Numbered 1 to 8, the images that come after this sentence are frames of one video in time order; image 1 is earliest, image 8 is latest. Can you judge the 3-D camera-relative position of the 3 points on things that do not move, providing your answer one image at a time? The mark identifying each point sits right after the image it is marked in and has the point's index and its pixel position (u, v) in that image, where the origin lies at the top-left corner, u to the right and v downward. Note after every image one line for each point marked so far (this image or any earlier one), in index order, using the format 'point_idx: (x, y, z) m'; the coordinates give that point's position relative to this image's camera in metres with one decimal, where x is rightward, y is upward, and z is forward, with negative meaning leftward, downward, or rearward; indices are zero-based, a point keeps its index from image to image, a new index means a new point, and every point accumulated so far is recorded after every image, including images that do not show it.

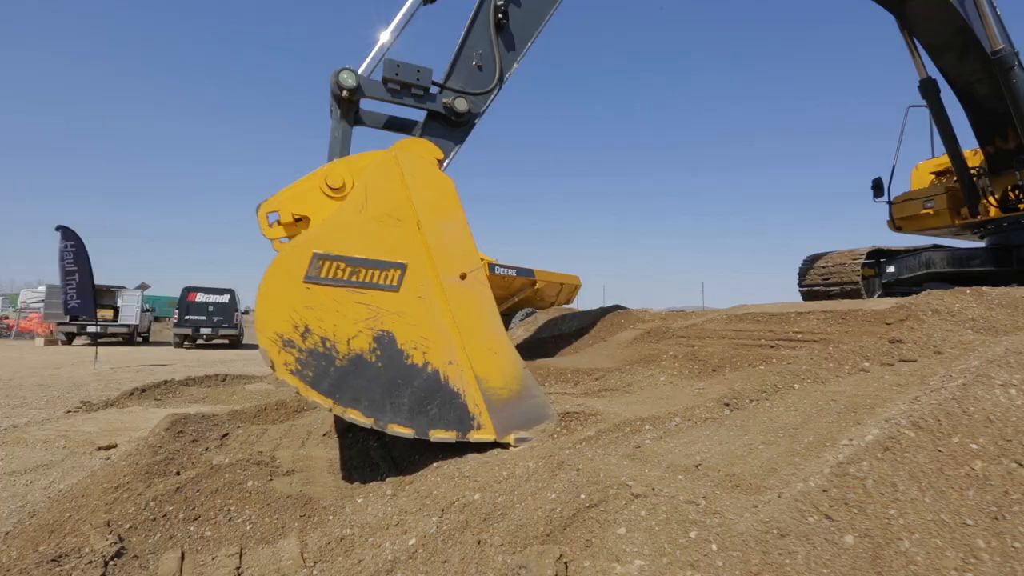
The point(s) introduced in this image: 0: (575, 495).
0: (+0.2, -0.8, +1.8) m
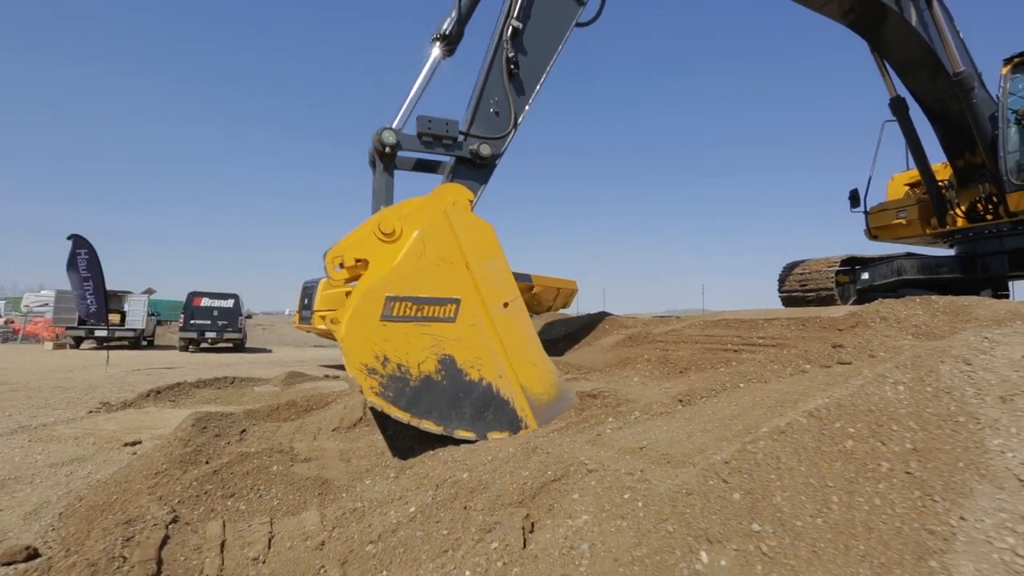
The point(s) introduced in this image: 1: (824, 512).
0: (+0.1, -0.9, +2.2) m
1: (+1.1, -0.8, +1.7) m
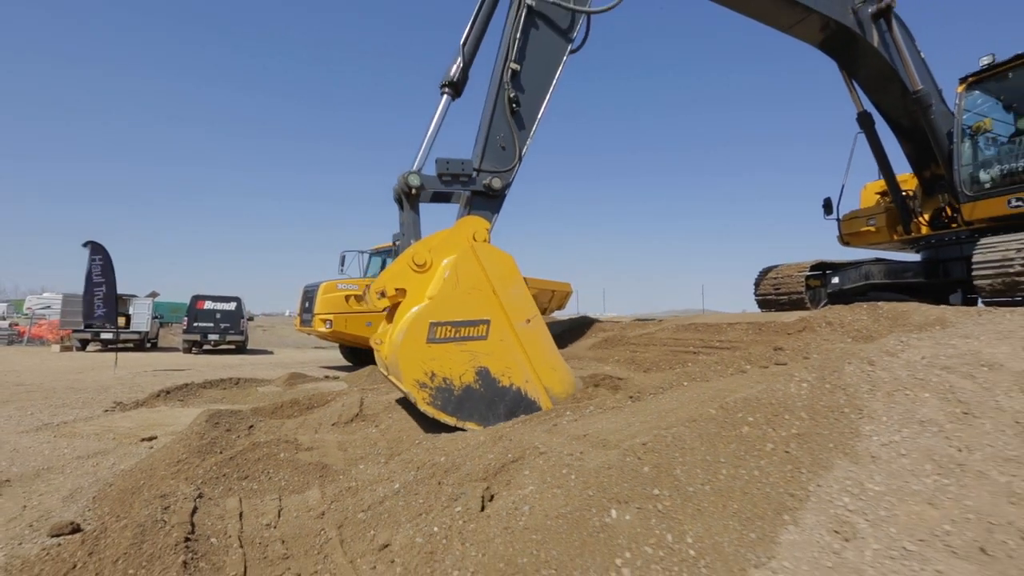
0: (-0.1, -0.9, +2.7) m
1: (+0.9, -0.9, +2.2) m
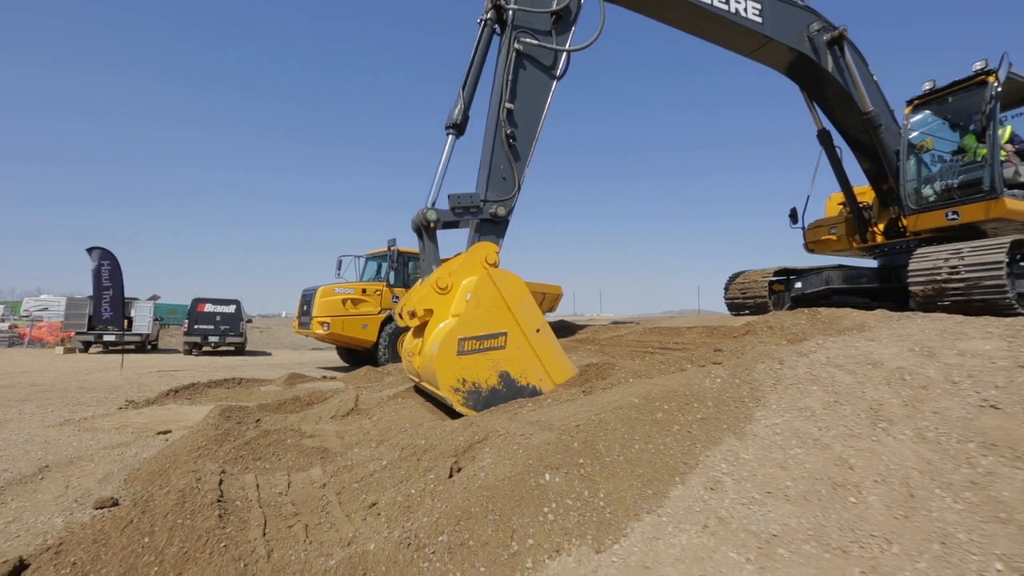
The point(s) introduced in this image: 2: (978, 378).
0: (-0.3, -1.0, +3.3) m
1: (+0.7, -1.0, +2.8) m
2: (+3.2, -0.6, +3.2) m
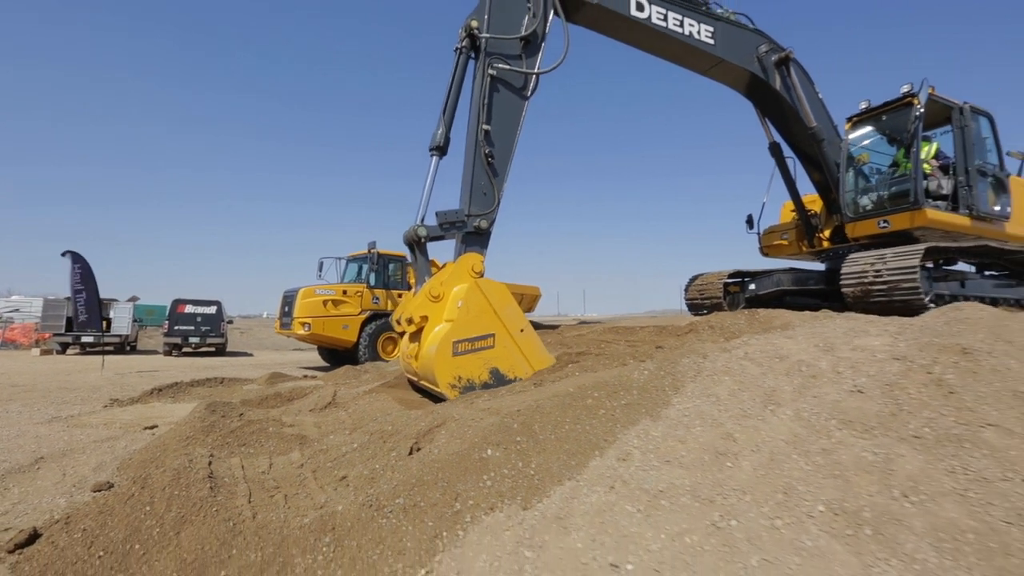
0: (-0.7, -1.1, +3.8) m
1: (+0.3, -1.0, +3.3) m
2: (+2.8, -0.6, +3.8) m
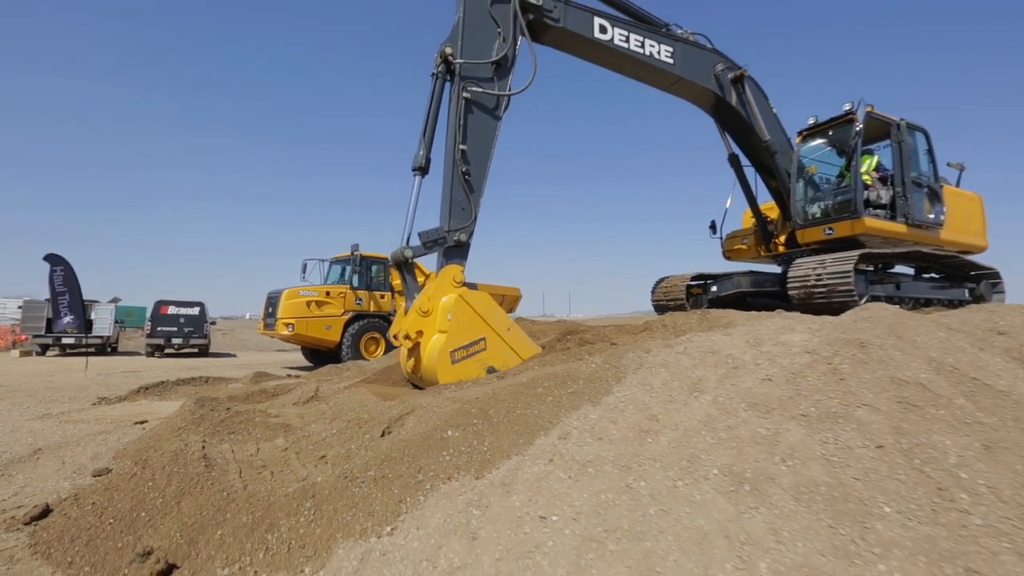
0: (-1.0, -1.1, +4.3) m
1: (0.0, -1.0, +3.9) m
2: (+2.4, -0.7, +4.4) m
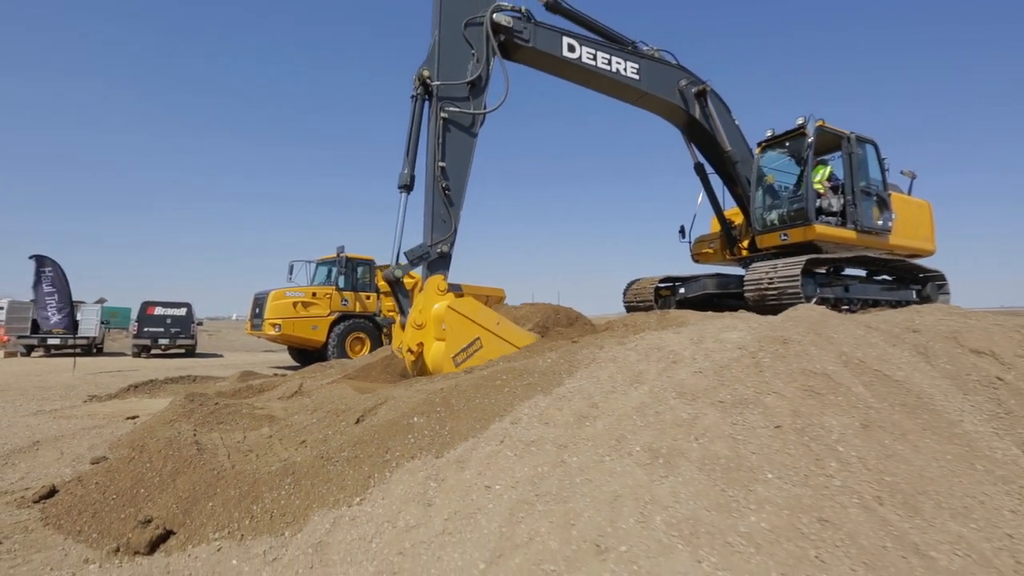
0: (-1.4, -1.1, +4.8) m
1: (-0.4, -1.1, +4.4) m
2: (+2.1, -0.7, +5.0) m
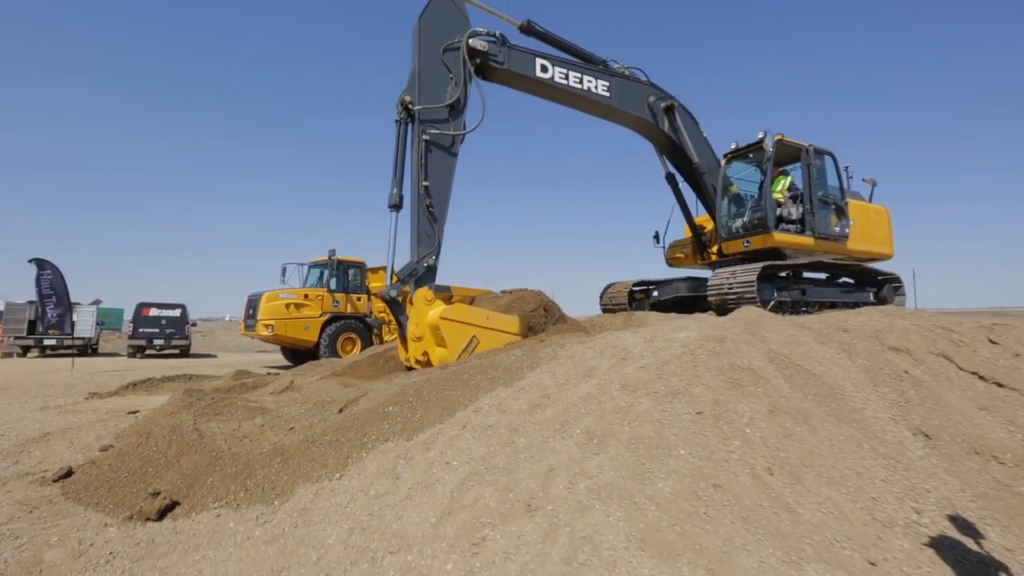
0: (-1.8, -1.2, +5.4) m
1: (-0.8, -1.1, +4.9) m
2: (+1.7, -0.8, +5.6) m
